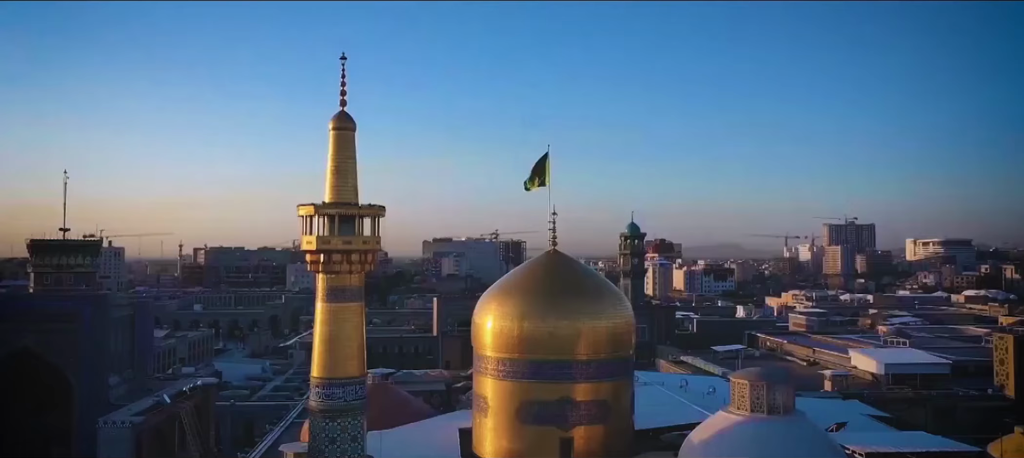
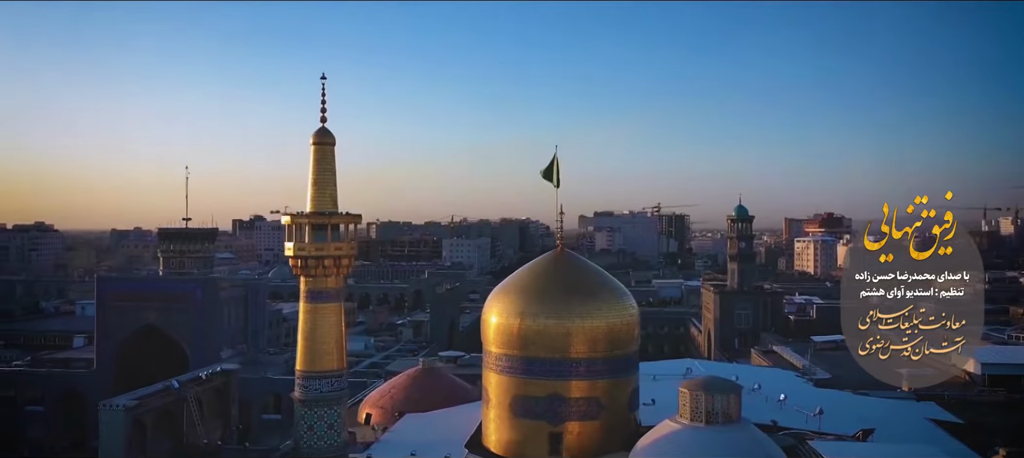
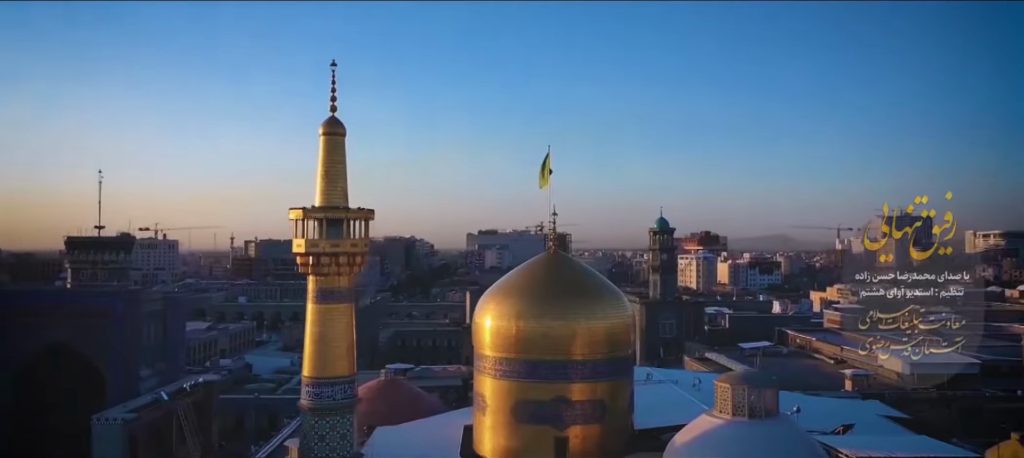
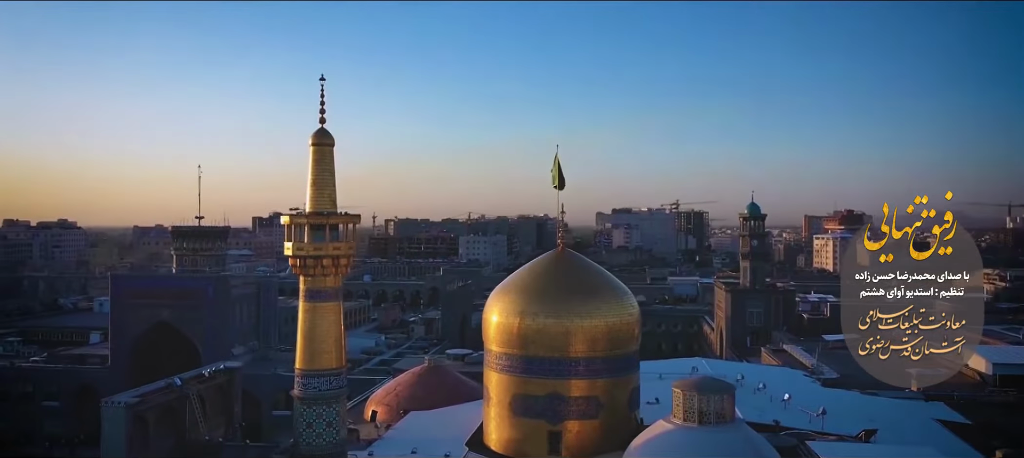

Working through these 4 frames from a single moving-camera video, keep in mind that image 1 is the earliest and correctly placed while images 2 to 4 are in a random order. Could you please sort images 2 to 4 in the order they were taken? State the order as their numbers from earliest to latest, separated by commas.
3, 2, 4
